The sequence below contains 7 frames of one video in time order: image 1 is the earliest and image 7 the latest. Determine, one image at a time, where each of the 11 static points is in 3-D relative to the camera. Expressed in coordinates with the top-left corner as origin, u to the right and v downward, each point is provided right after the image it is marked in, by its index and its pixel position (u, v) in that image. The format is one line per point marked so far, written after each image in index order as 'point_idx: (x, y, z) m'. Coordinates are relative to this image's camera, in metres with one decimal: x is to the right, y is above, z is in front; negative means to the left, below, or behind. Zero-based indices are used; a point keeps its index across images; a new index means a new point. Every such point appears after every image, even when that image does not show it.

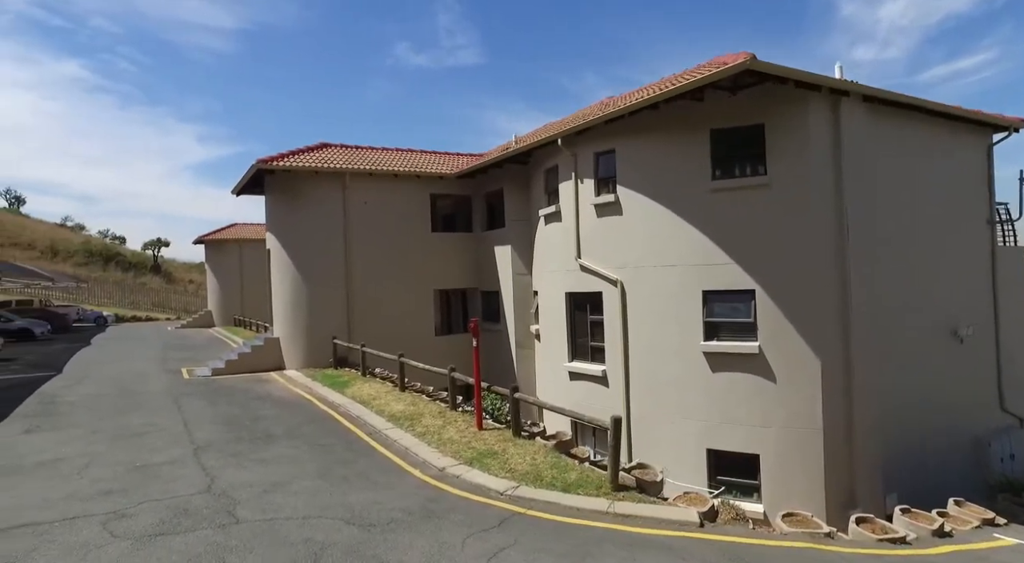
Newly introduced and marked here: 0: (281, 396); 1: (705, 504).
0: (-4.8, -2.4, +14.1) m
1: (+1.9, -2.2, +6.5) m
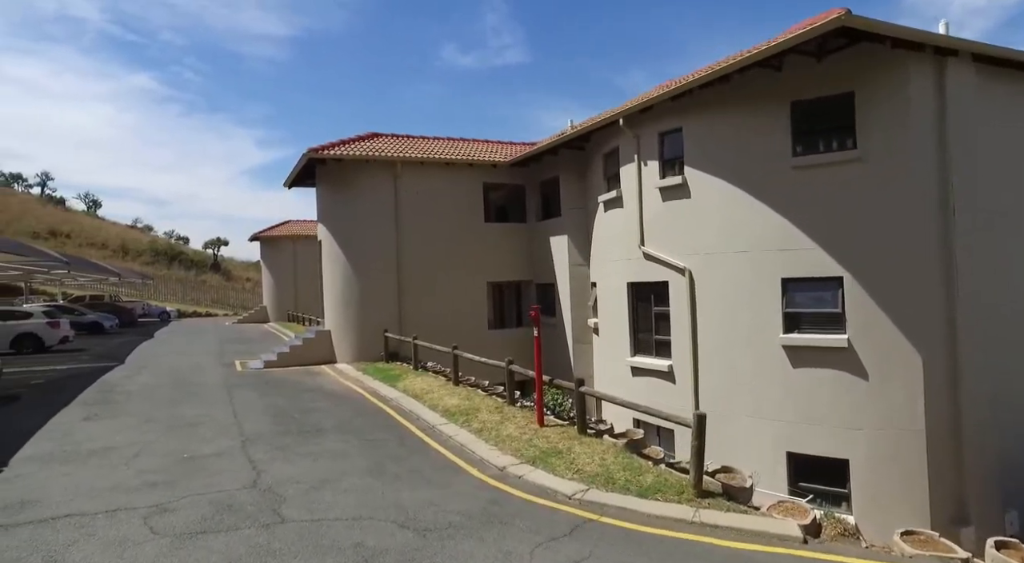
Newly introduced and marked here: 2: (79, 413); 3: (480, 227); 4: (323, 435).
0: (-3.6, -2.2, +13.7) m
1: (+2.5, -2.0, +5.6) m
2: (-7.4, -2.2, +11.7) m
3: (-0.9, +1.5, +19.1) m
4: (-2.6, -2.1, +9.3) m
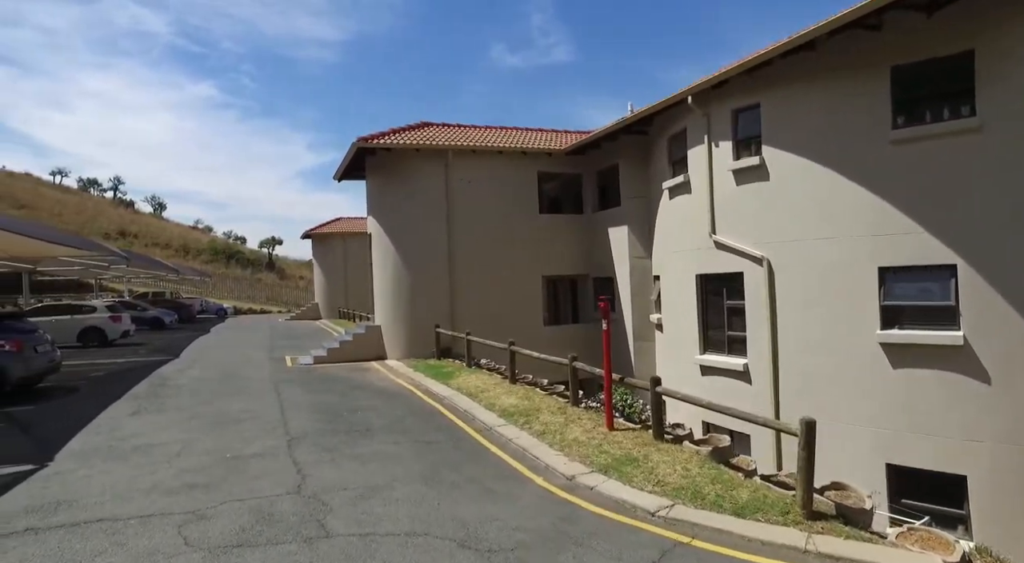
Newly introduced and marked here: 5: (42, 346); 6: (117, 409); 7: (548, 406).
0: (-2.5, -2.0, +13.1) m
1: (+3.0, -1.8, +4.6) m
2: (-6.4, -2.0, +11.4) m
3: (+0.6, +1.7, +18.3) m
4: (-1.8, -2.0, +8.6) m
5: (-8.5, -1.2, +12.4) m
6: (-6.5, -2.0, +11.2) m
7: (+0.5, -1.8, +9.4) m
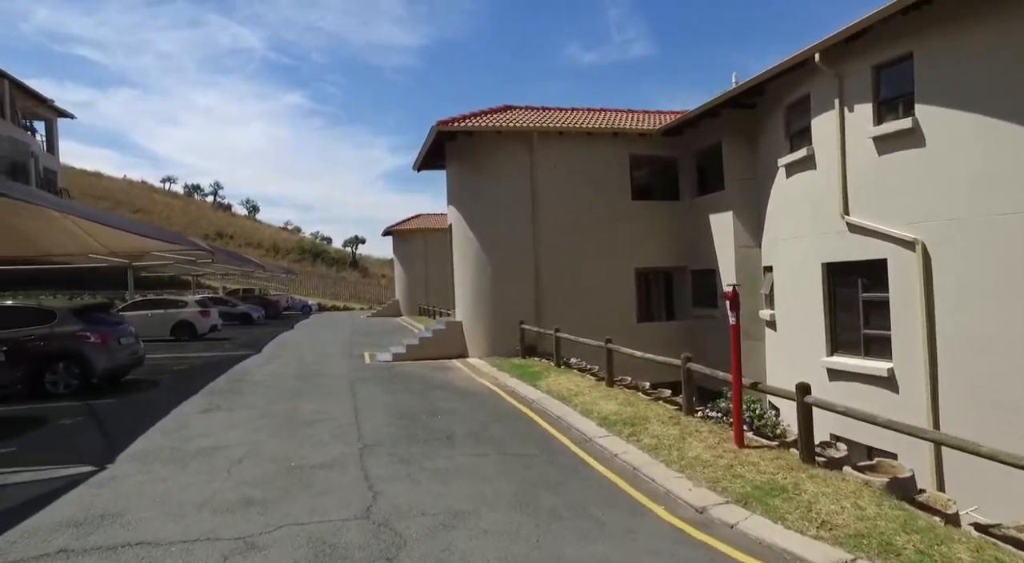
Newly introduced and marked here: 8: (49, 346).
0: (-0.8, -1.9, +12.1) m
1: (+3.7, -1.7, +3.0) m
2: (-4.9, -1.9, +10.8) m
3: (+2.9, +1.8, +16.9) m
4: (-0.6, -1.8, +7.5) m
5: (-6.9, -1.0, +12.1) m
6: (-5.0, -1.9, +10.6) m
7: (+1.7, -1.6, +8.1) m
8: (-7.3, -1.0, +10.8) m
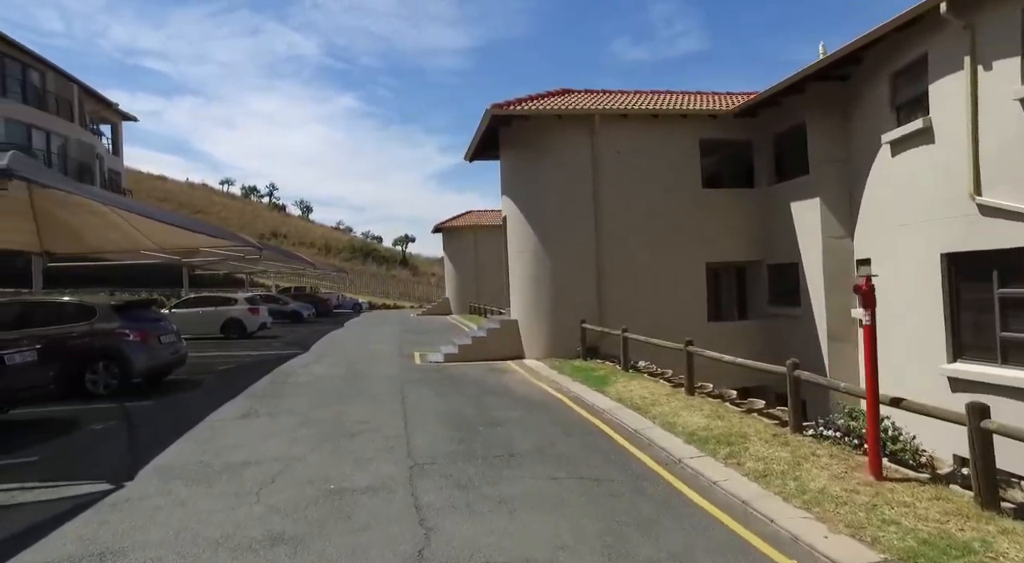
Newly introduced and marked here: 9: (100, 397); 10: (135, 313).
0: (+0.2, -1.8, +11.0) m
1: (+4.0, -1.6, +1.6) m
2: (-4.0, -1.8, +10.0) m
3: (+4.2, +1.9, +15.5) m
4: (+0.1, -1.8, +6.4) m
5: (-5.9, -0.9, +11.4) m
6: (-4.1, -1.8, +9.8) m
7: (+2.5, -1.5, +6.8) m
8: (-6.4, -0.9, +10.1) m
9: (-6.3, -1.8, +10.2) m
10: (-6.1, -0.5, +10.9) m
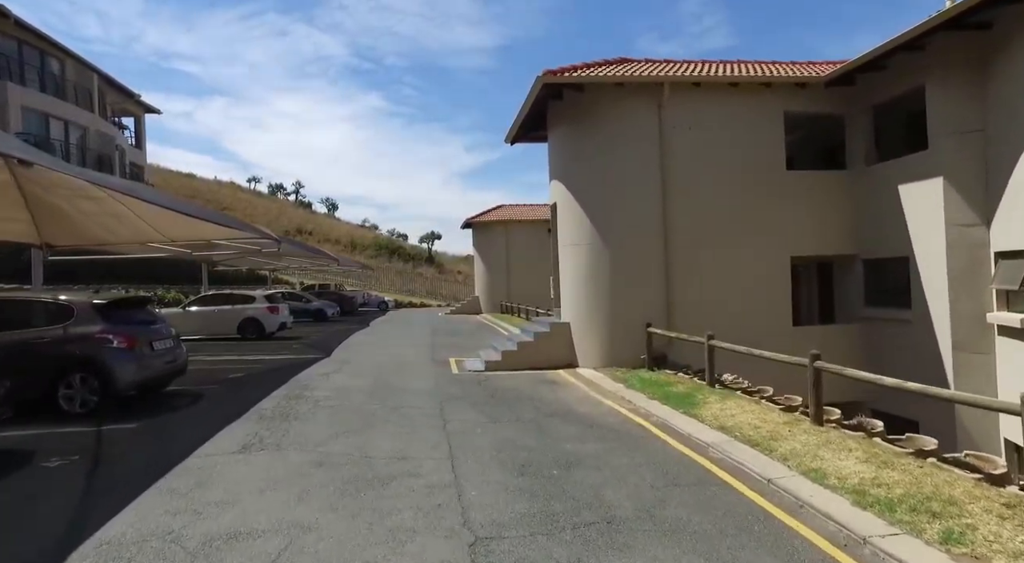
0: (+1.1, -1.7, +8.9) m
1: (+4.6, -1.6, -0.6) m
2: (-3.1, -1.7, +8.1) m
3: (+5.3, +2.0, +13.3) m
4: (+0.8, -1.7, +4.4) m
5: (-5.0, -0.9, +9.5) m
6: (-3.2, -1.7, +7.9) m
7: (+3.2, -1.5, +4.6) m
8: (-5.5, -0.9, +8.3) m
9: (-5.4, -1.7, +8.4) m
10: (-5.2, -0.4, +9.0) m
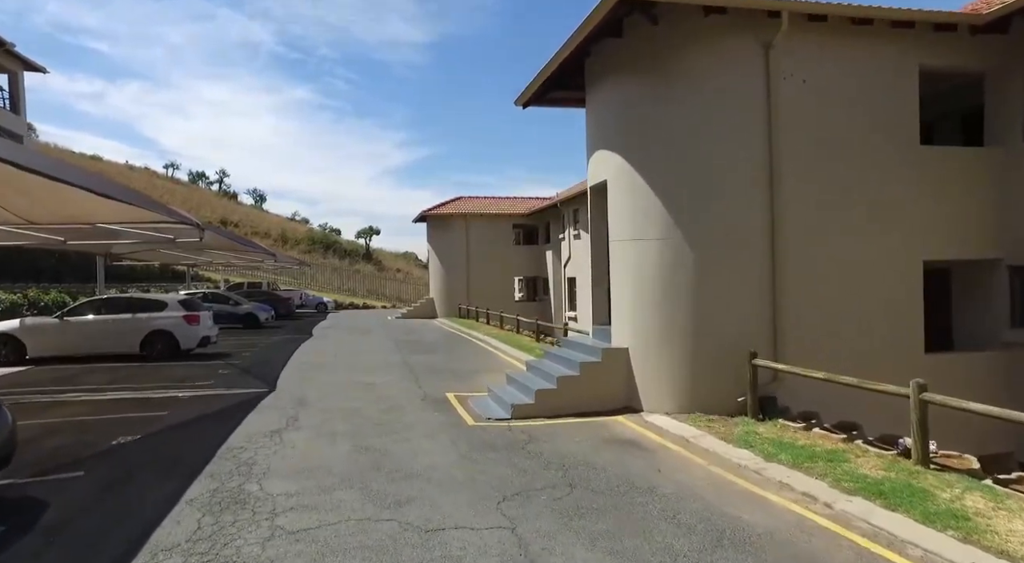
0: (+2.1, -1.9, +4.8) m
1: (+6.5, -1.8, -4.2) m
2: (-2.0, -1.8, +3.6) m
3: (+5.9, +1.8, +9.6) m
4: (+2.2, -1.9, +0.3) m
5: (-4.0, -0.9, +4.9) m
6: (-2.1, -1.8, +3.4) m
7: (+4.6, -1.7, +0.8) m
8: (-4.4, -0.9, +3.6) m
9: (-4.3, -1.7, +3.7) m
10: (-4.2, -0.5, +4.3) m
